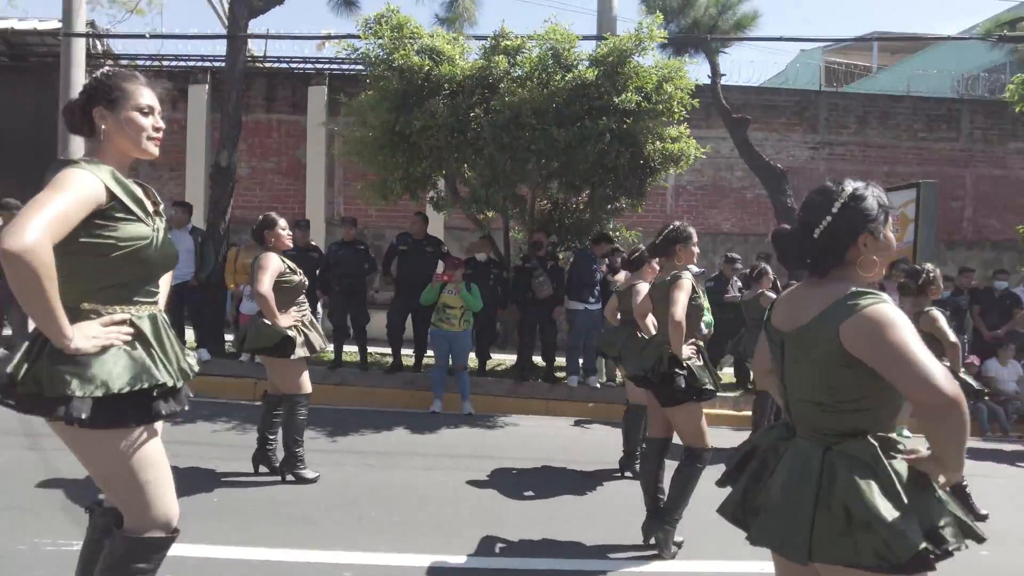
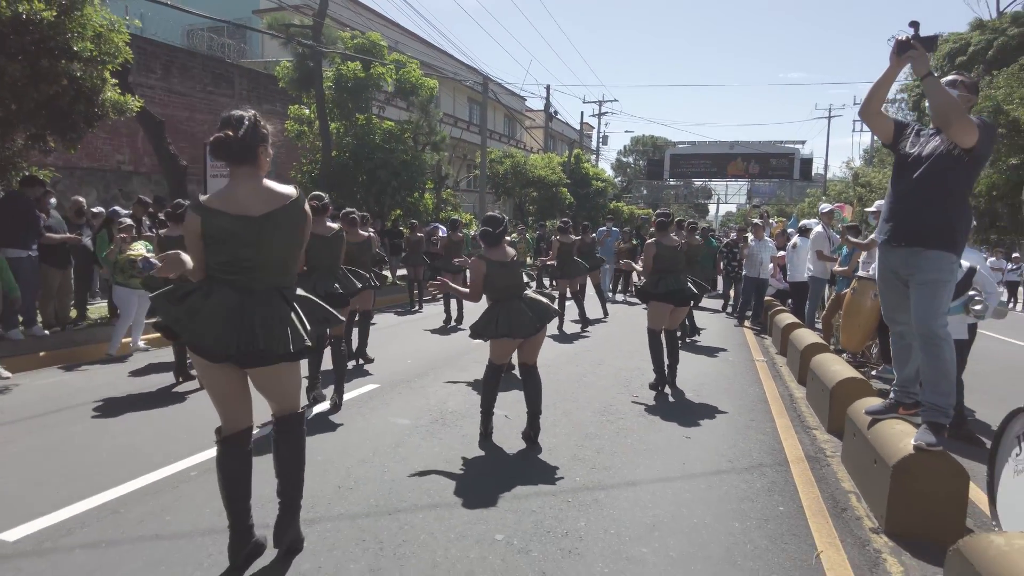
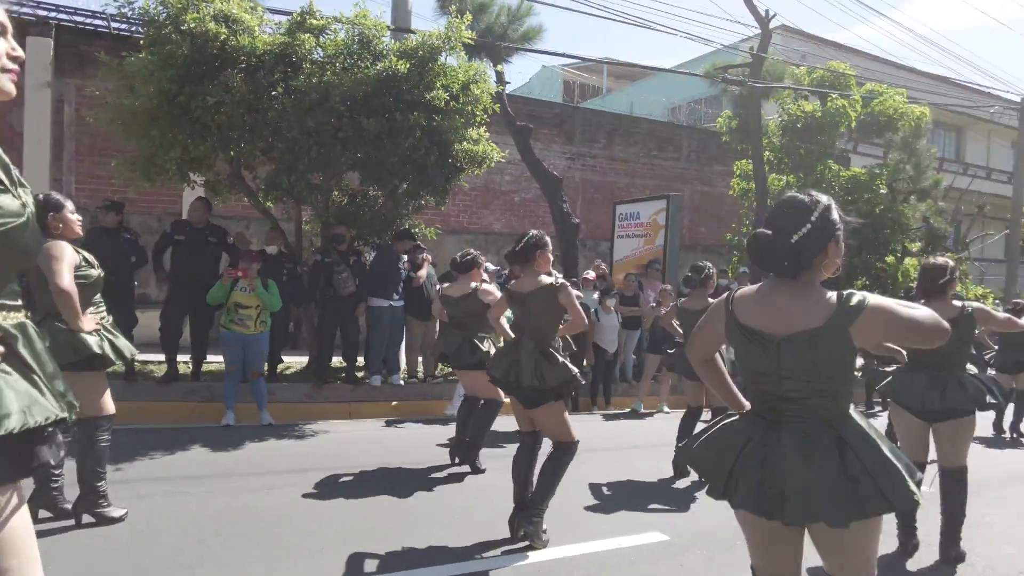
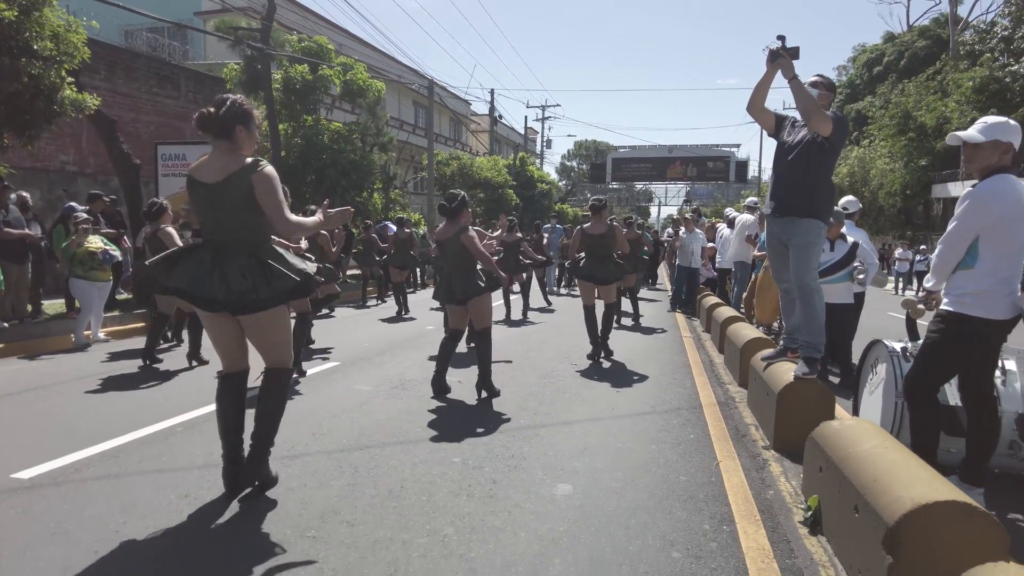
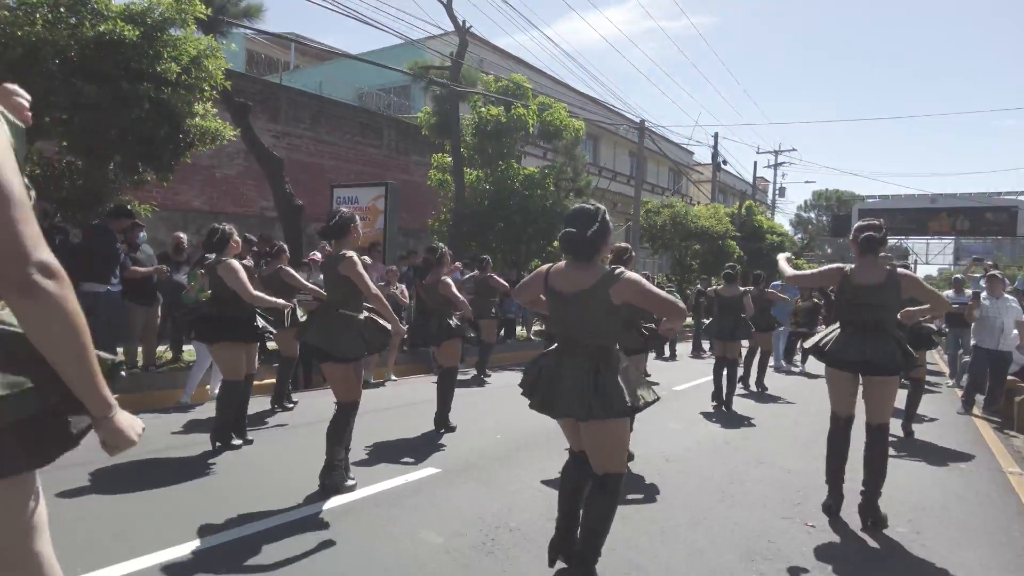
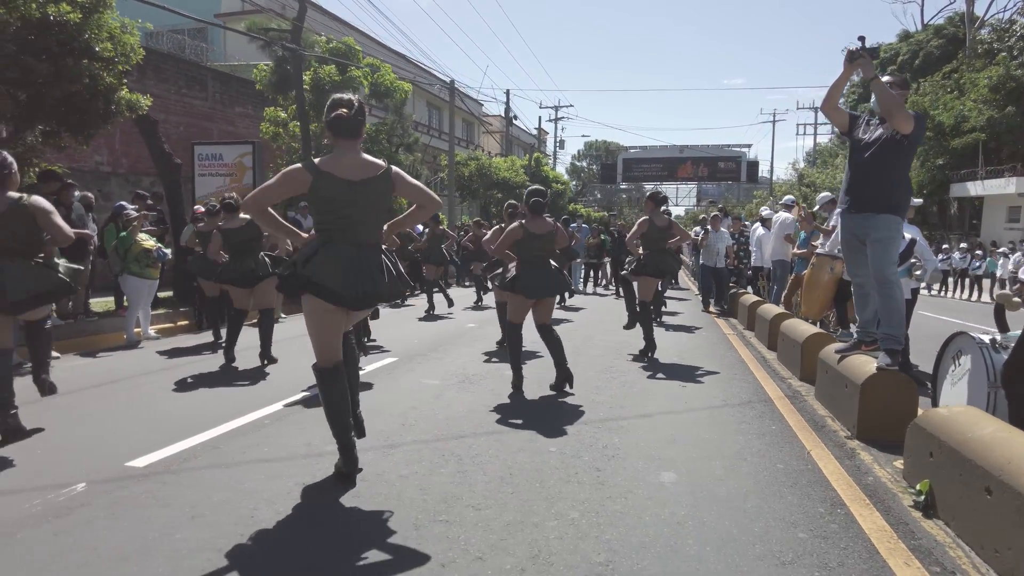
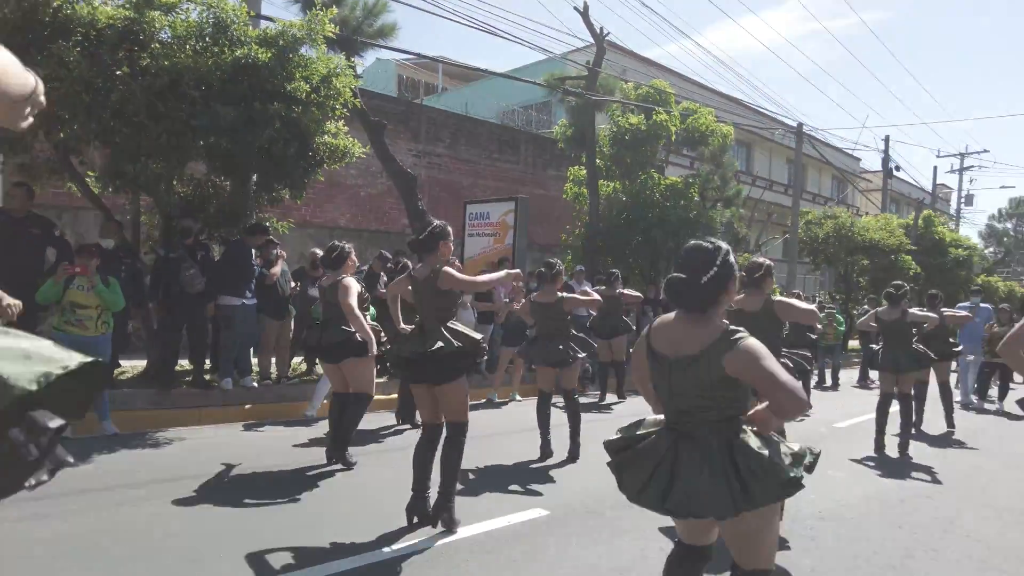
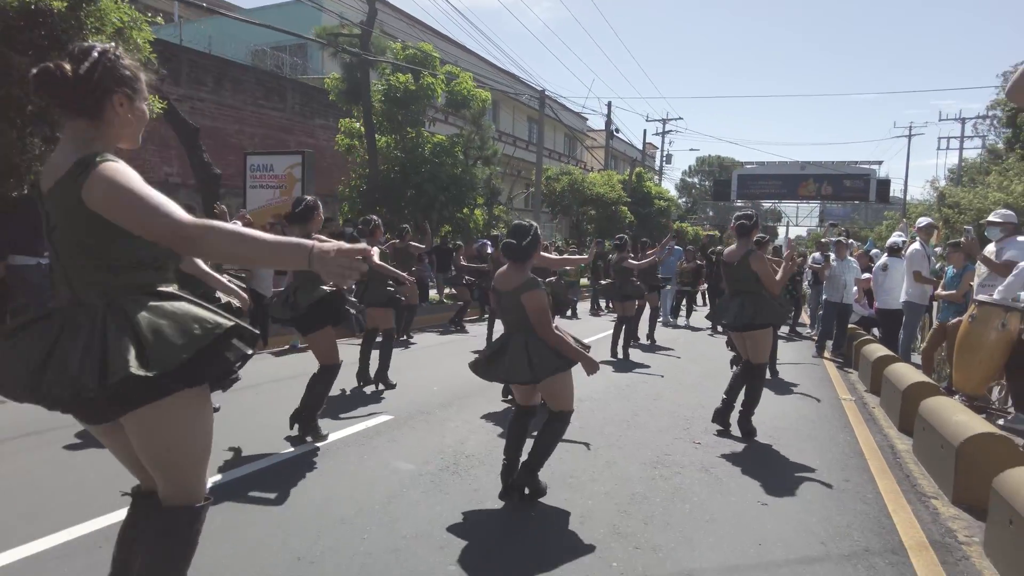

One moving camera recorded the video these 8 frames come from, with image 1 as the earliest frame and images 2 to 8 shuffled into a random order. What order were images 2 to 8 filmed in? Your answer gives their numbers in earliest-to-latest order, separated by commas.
3, 7, 5, 8, 2, 4, 6
